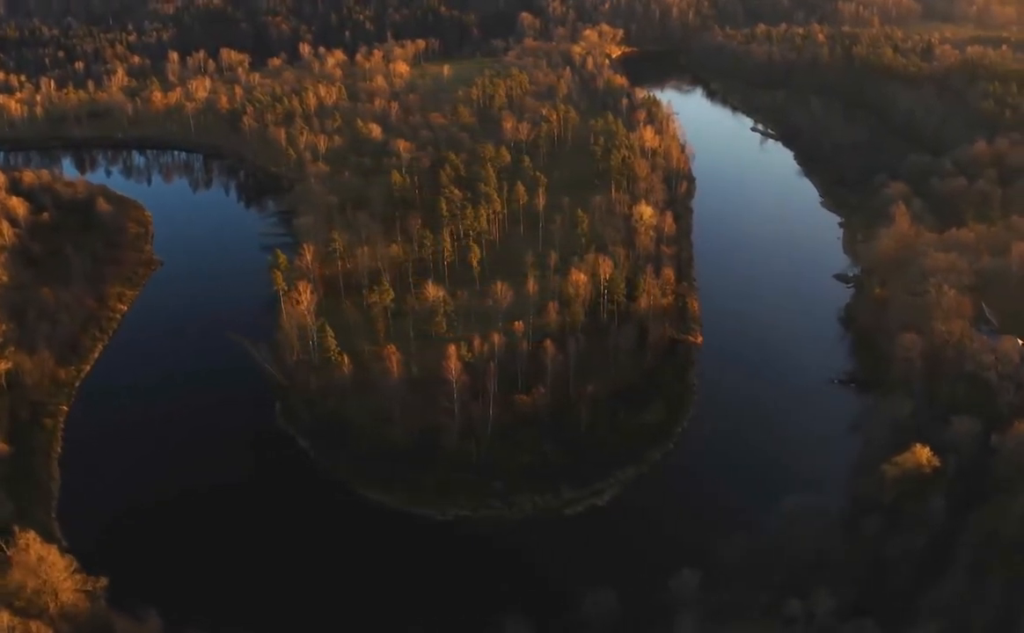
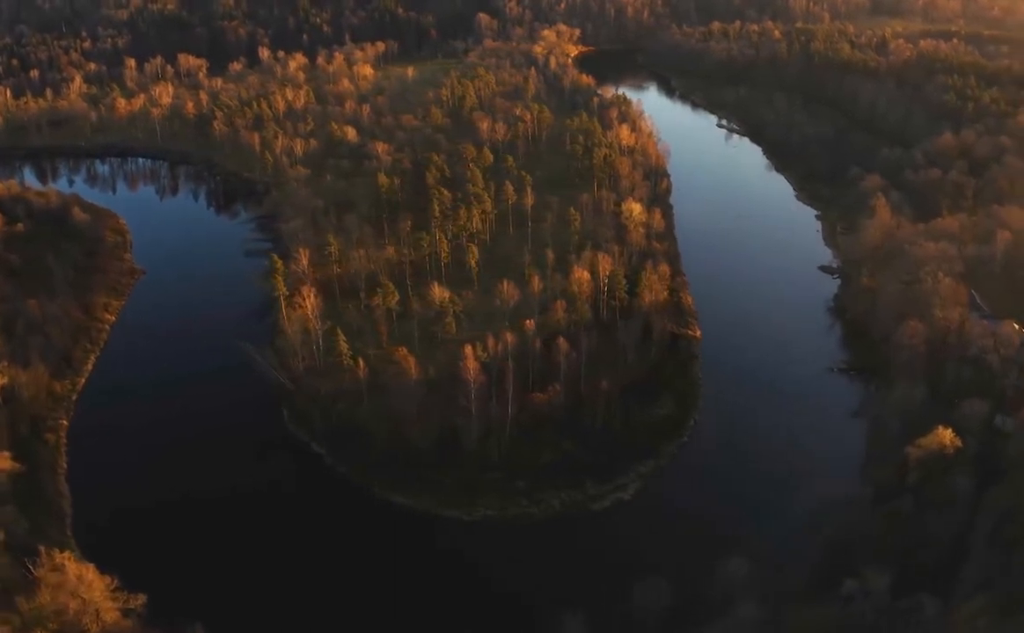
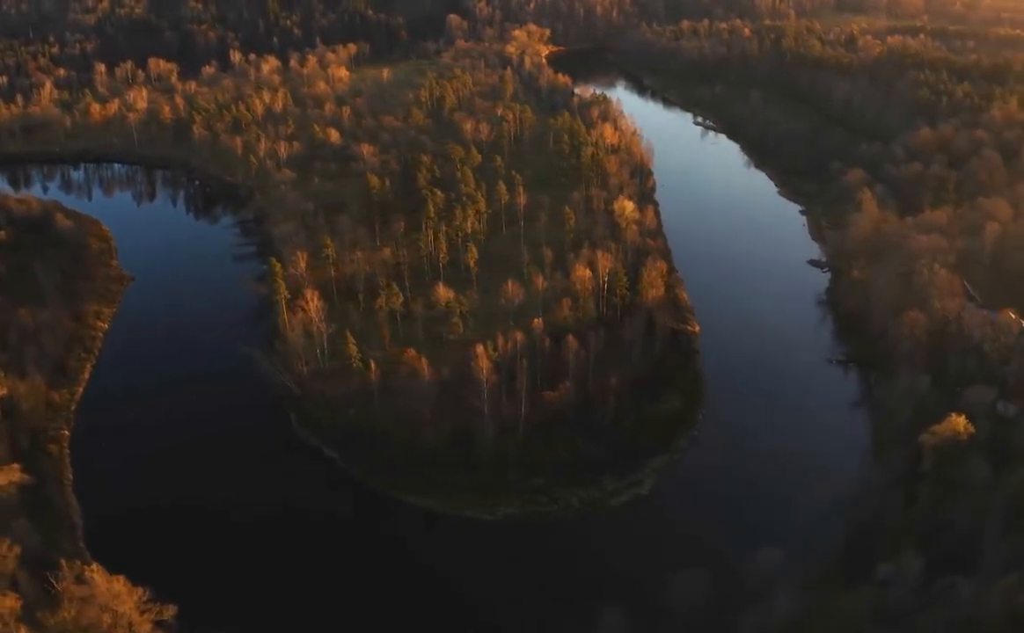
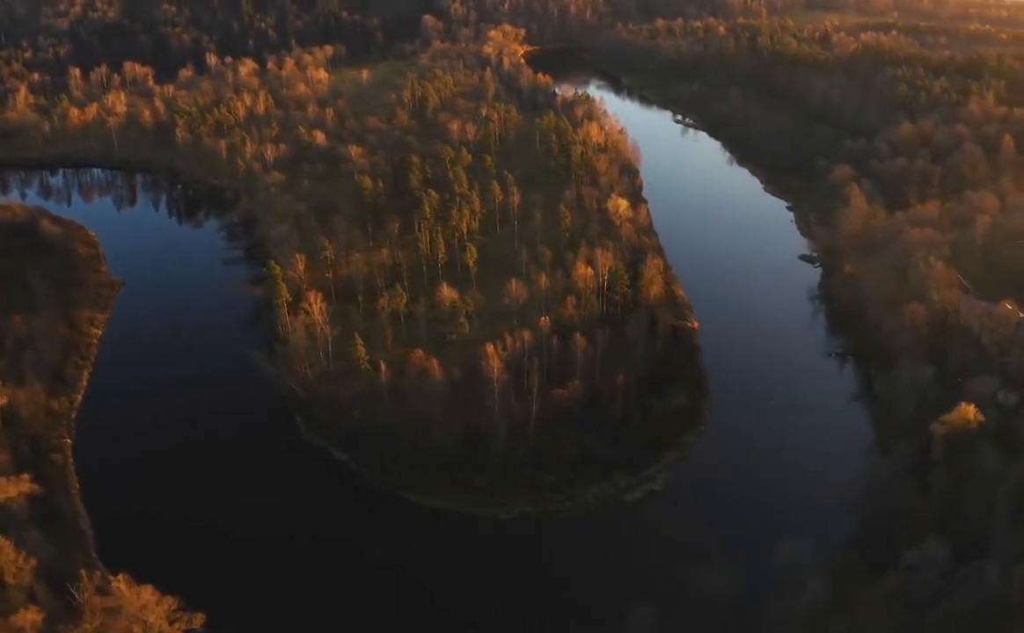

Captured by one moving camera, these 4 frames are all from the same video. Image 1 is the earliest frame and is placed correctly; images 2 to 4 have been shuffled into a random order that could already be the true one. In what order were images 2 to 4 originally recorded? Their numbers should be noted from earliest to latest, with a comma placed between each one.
2, 3, 4
